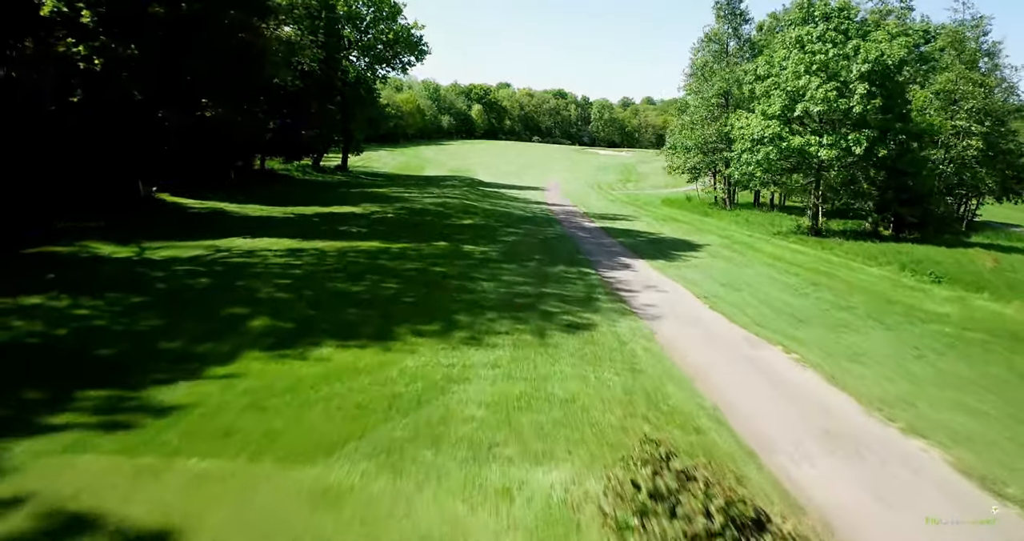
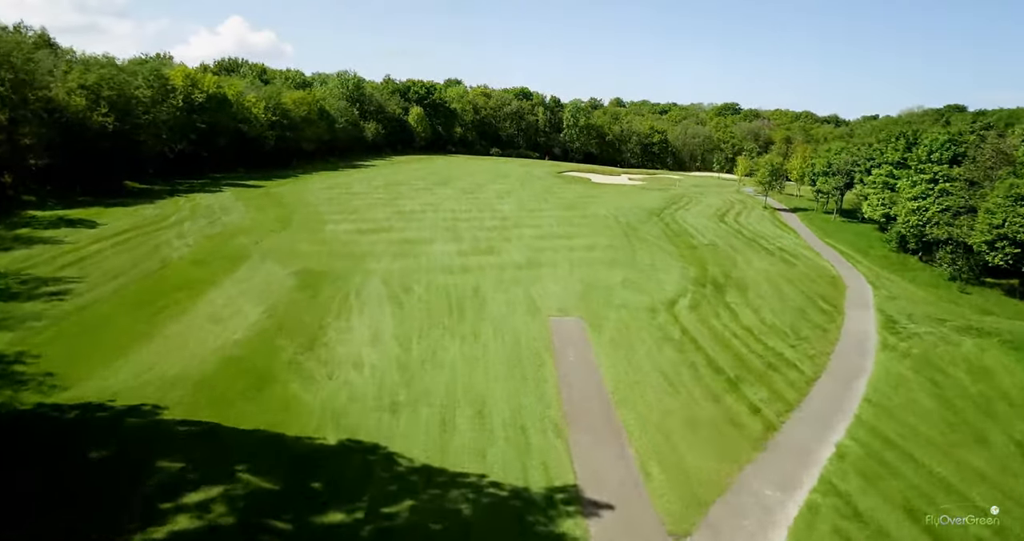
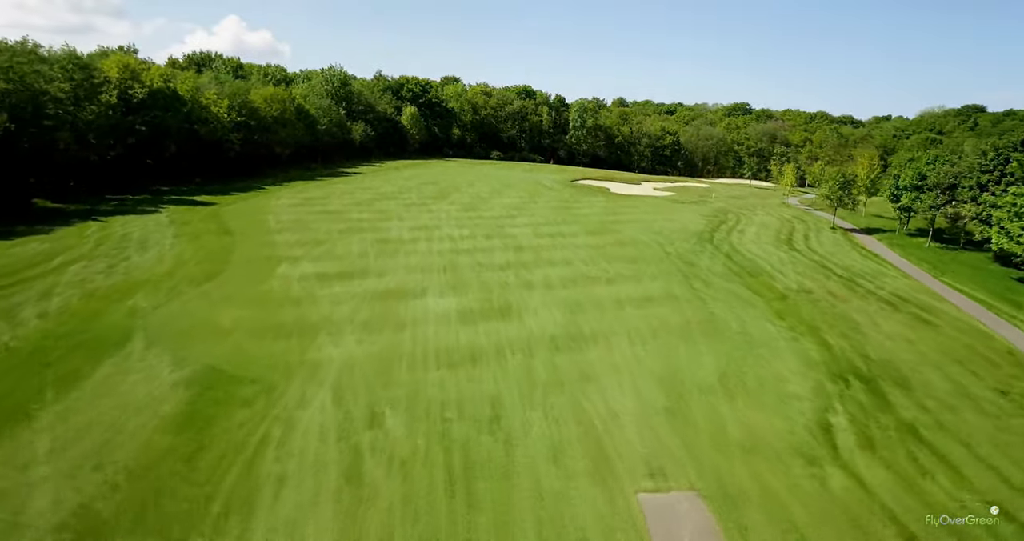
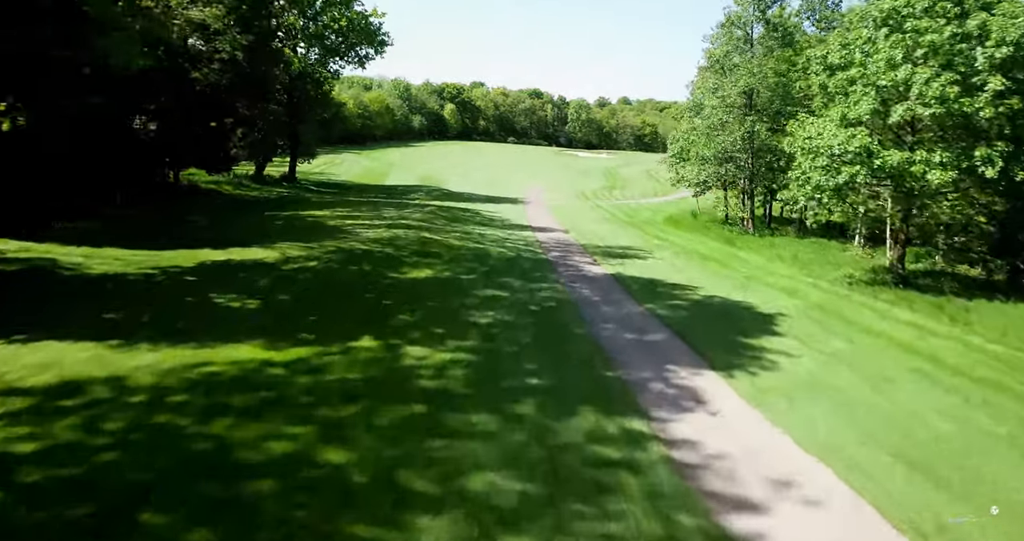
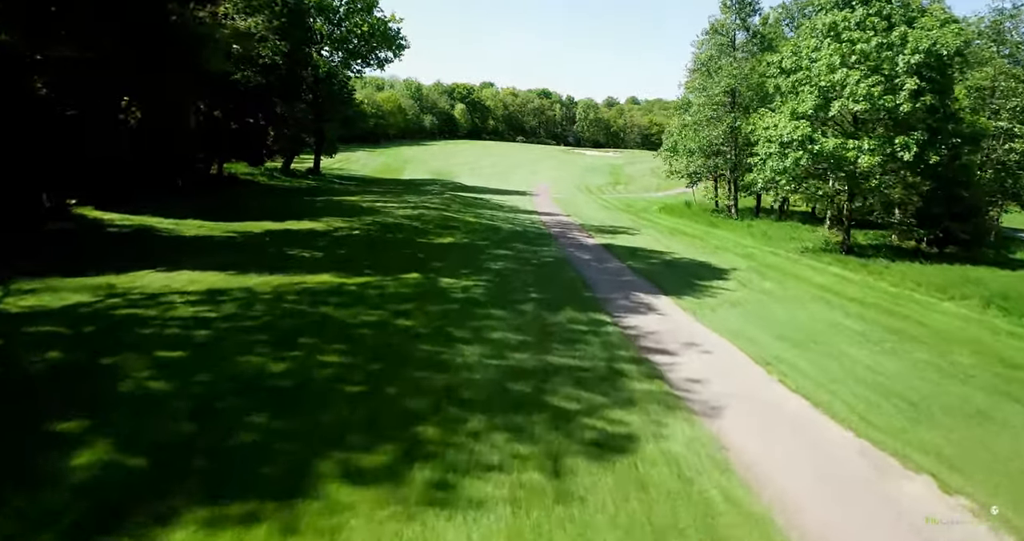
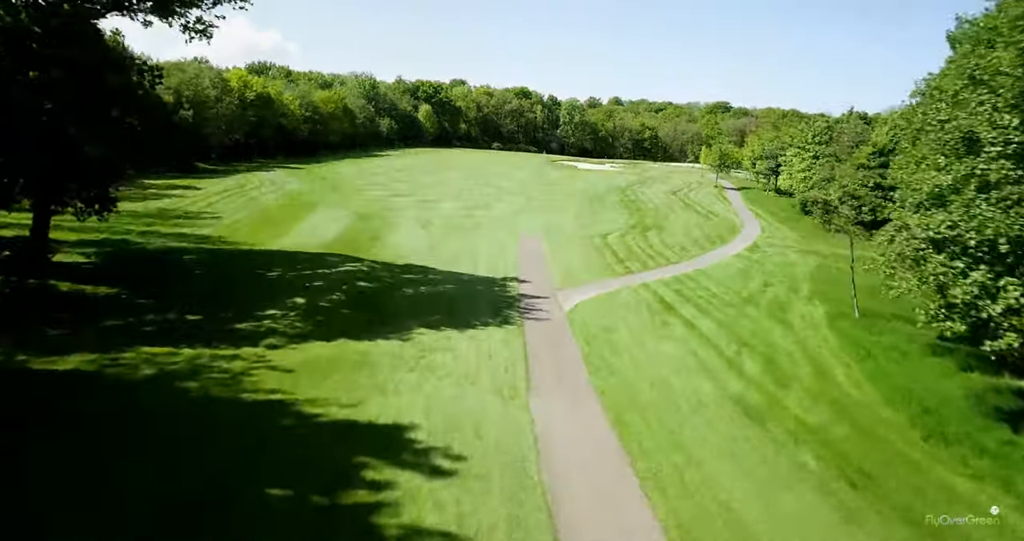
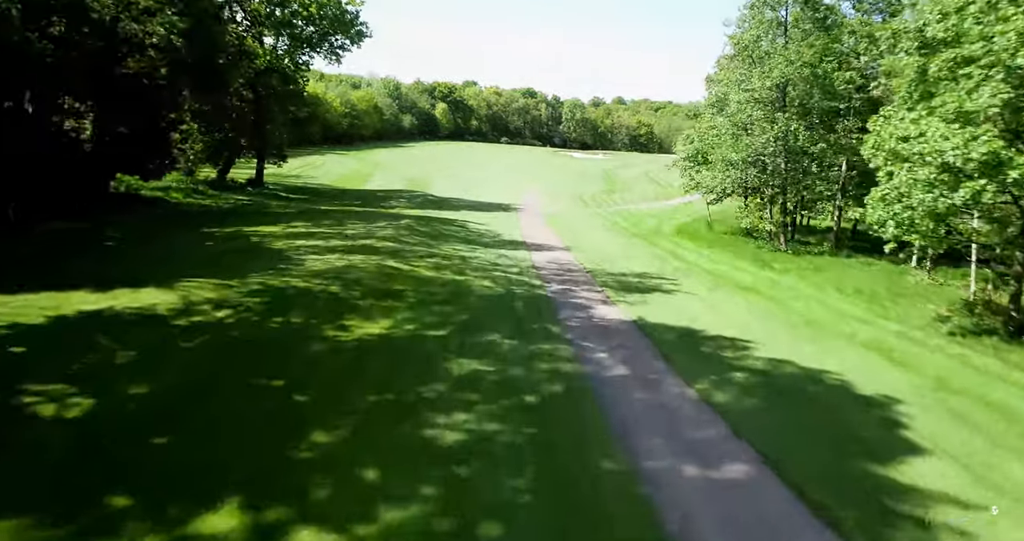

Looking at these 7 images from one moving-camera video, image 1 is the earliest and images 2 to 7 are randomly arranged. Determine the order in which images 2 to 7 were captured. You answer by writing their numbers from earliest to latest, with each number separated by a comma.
5, 4, 7, 6, 2, 3
